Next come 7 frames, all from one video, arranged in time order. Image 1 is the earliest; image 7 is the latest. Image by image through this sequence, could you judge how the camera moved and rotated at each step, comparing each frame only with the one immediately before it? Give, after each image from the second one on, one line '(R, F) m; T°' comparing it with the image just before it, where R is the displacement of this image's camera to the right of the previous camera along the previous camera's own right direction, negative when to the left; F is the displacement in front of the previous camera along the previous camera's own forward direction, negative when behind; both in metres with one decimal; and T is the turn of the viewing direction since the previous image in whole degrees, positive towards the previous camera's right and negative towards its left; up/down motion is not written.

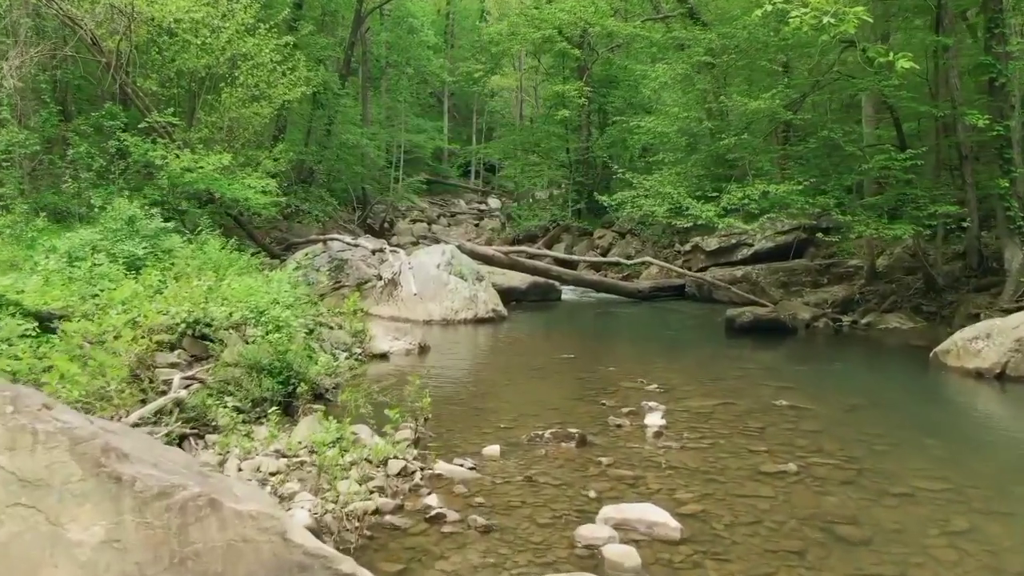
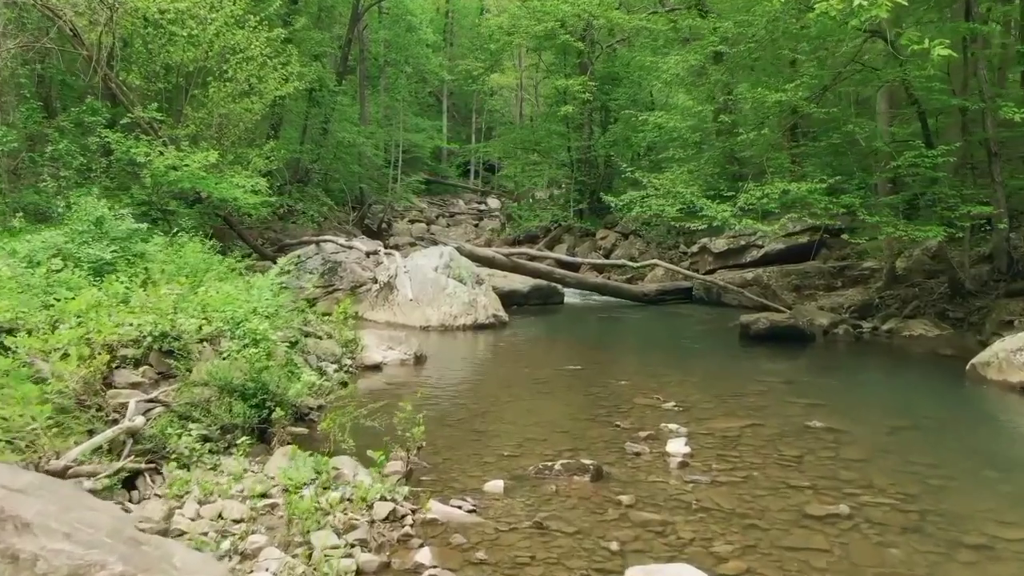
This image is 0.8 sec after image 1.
(-0.1, +0.7) m; 0°
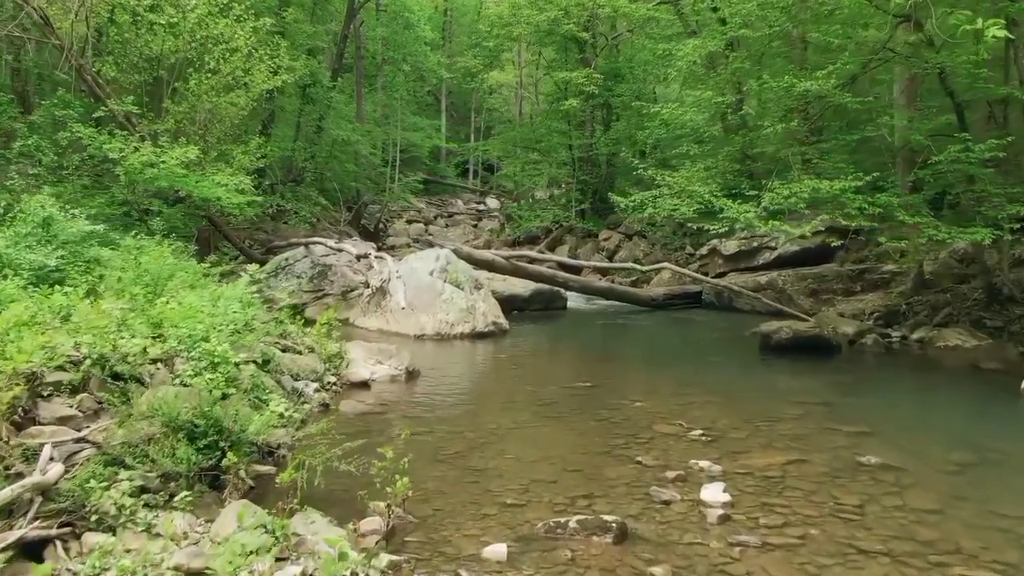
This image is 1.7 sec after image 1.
(0.0, +0.9) m; 0°
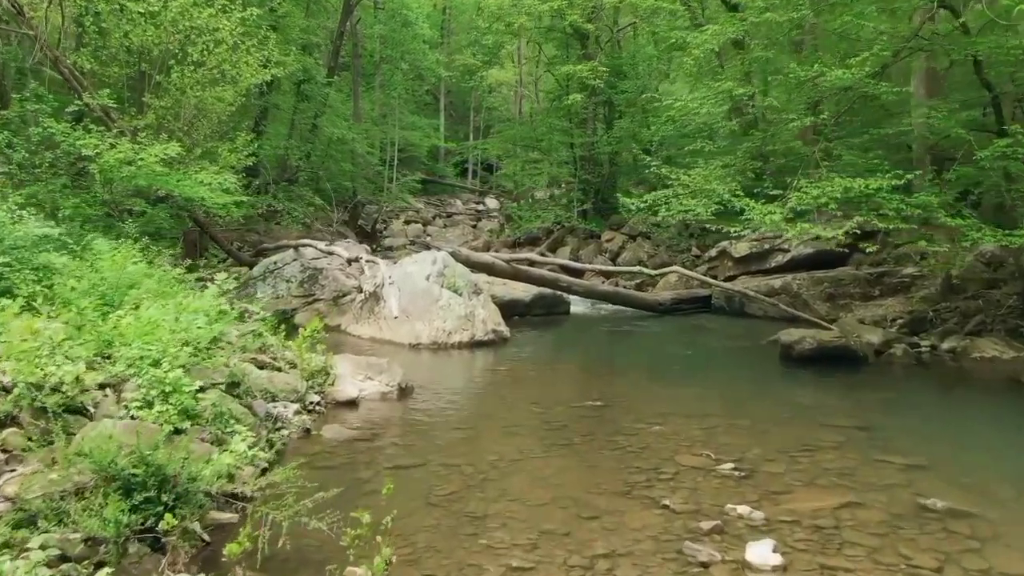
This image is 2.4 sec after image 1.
(-0.1, +0.8) m; 0°
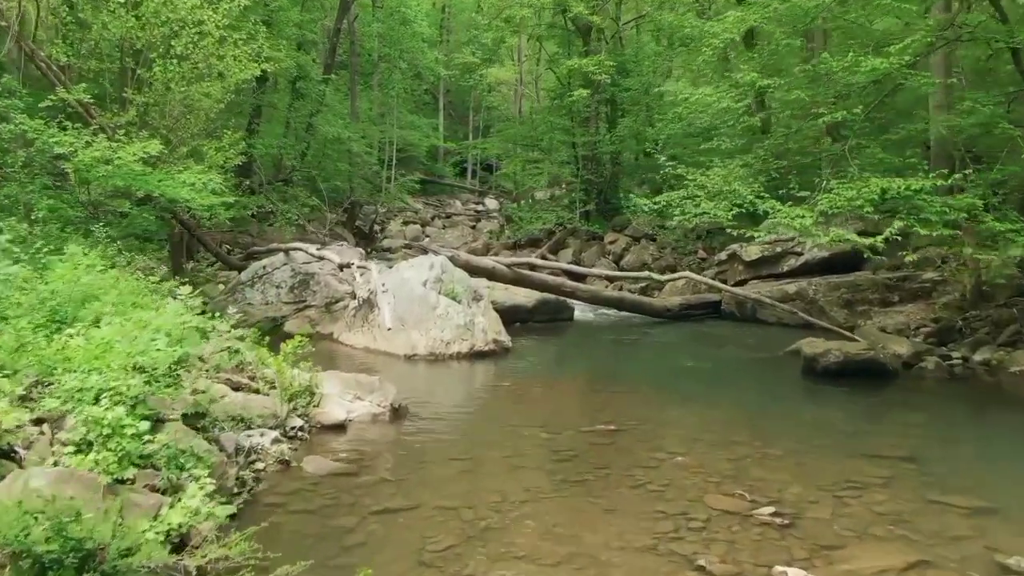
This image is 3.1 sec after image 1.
(-0.1, +0.8) m; 0°
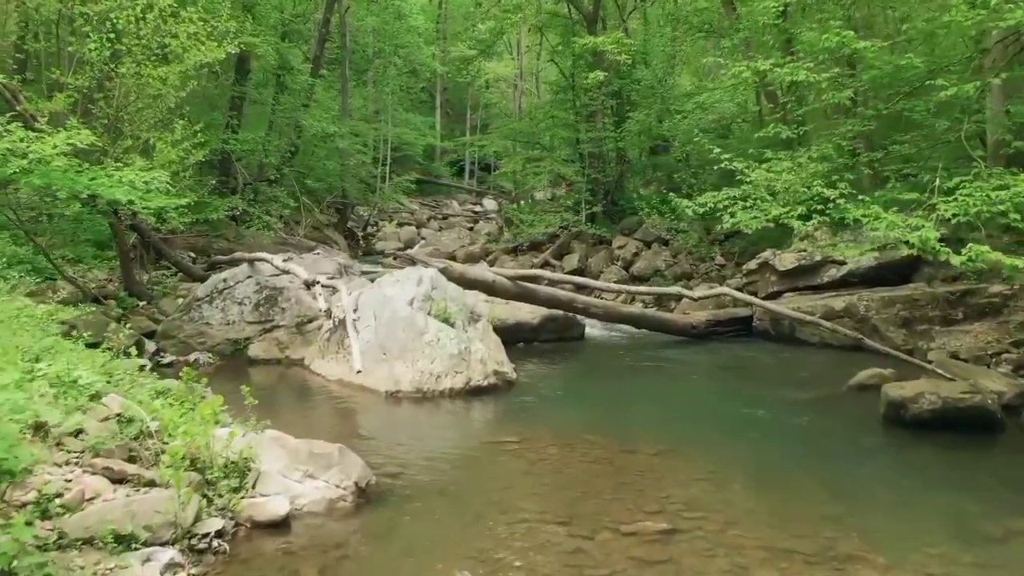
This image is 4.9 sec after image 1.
(-0.1, +2.1) m; 0°
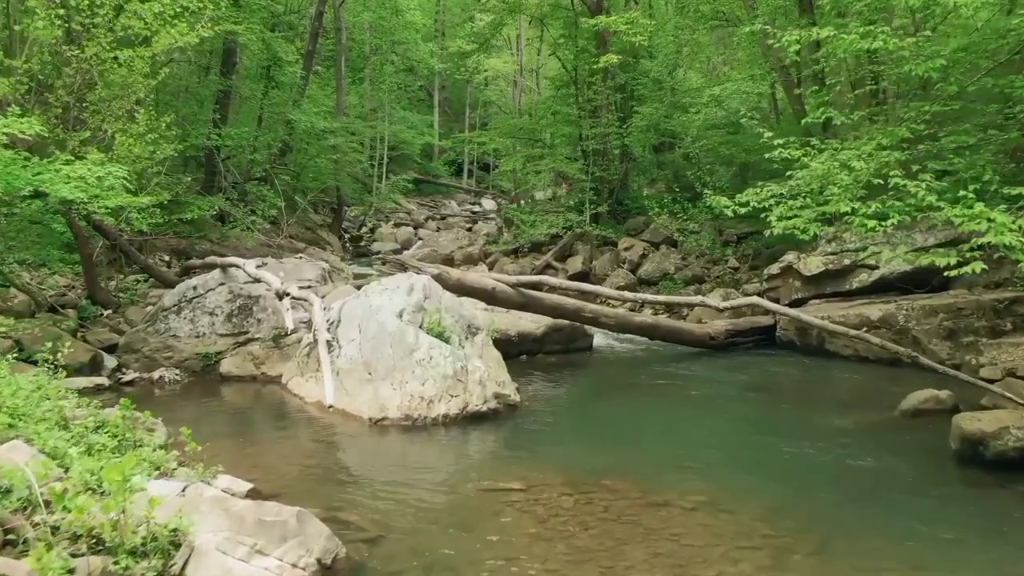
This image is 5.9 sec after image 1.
(-0.1, +1.3) m; 0°
